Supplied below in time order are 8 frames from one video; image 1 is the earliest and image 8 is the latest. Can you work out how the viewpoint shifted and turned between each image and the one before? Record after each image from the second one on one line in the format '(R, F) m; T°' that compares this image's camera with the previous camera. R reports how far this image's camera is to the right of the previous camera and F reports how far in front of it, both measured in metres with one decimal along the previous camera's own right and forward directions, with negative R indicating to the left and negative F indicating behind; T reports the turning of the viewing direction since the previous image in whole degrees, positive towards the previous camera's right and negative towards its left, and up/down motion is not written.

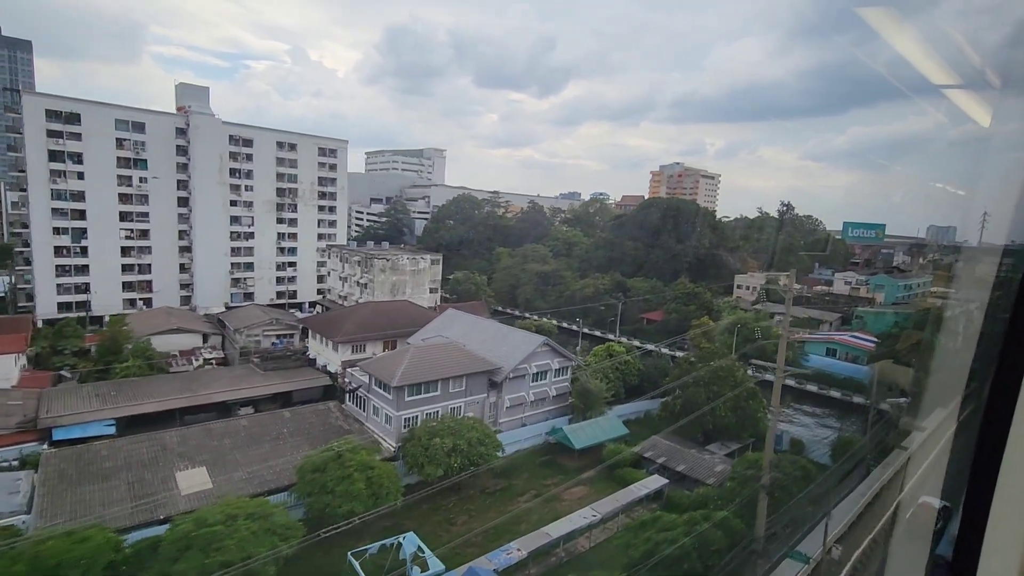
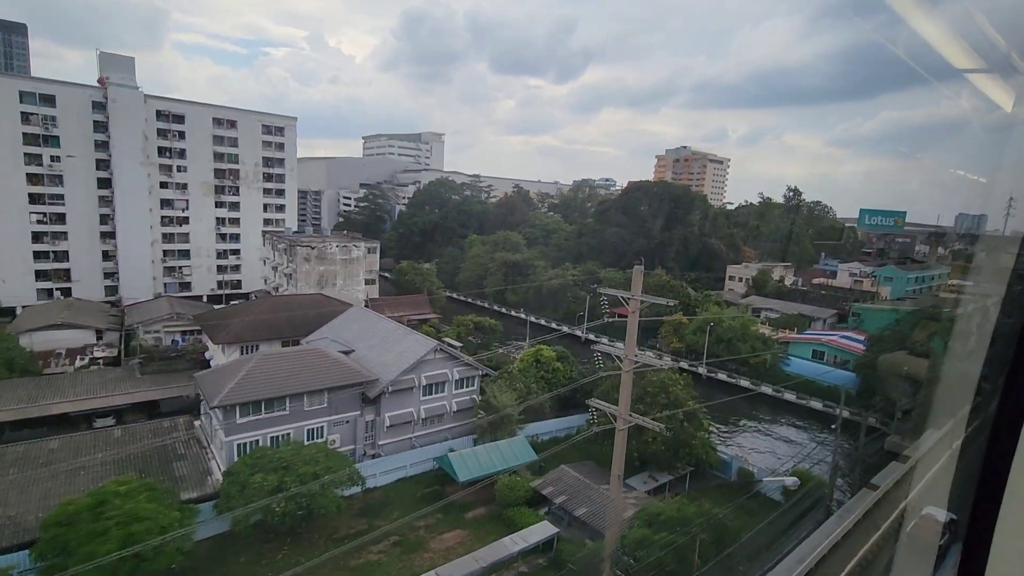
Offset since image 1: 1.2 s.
(+1.1, +0.9) m; -2°
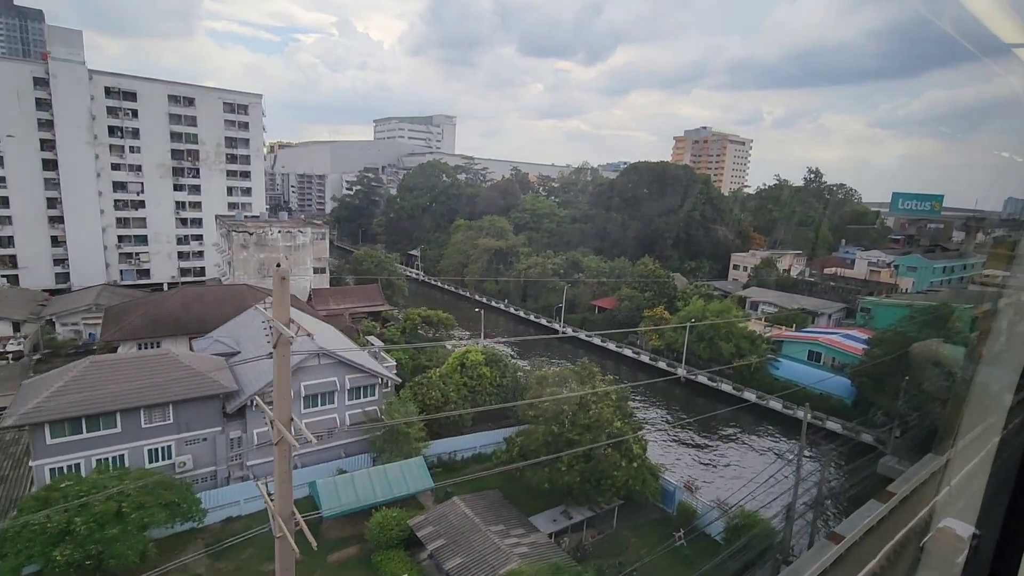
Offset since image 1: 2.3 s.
(+0.9, +0.8) m; -3°
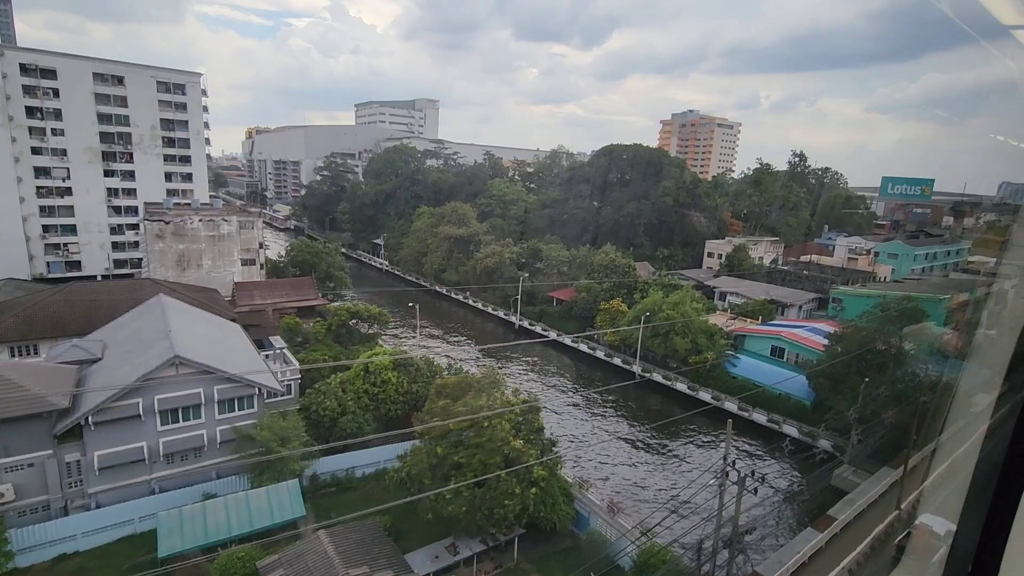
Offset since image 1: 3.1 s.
(+0.7, +0.5) m; 0°
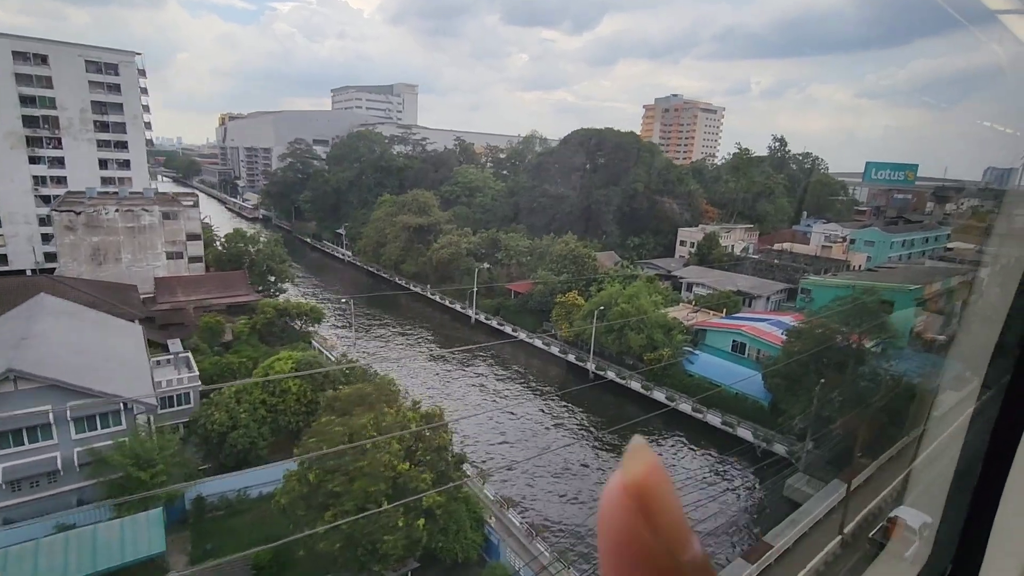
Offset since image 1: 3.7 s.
(+0.5, +0.4) m; +1°
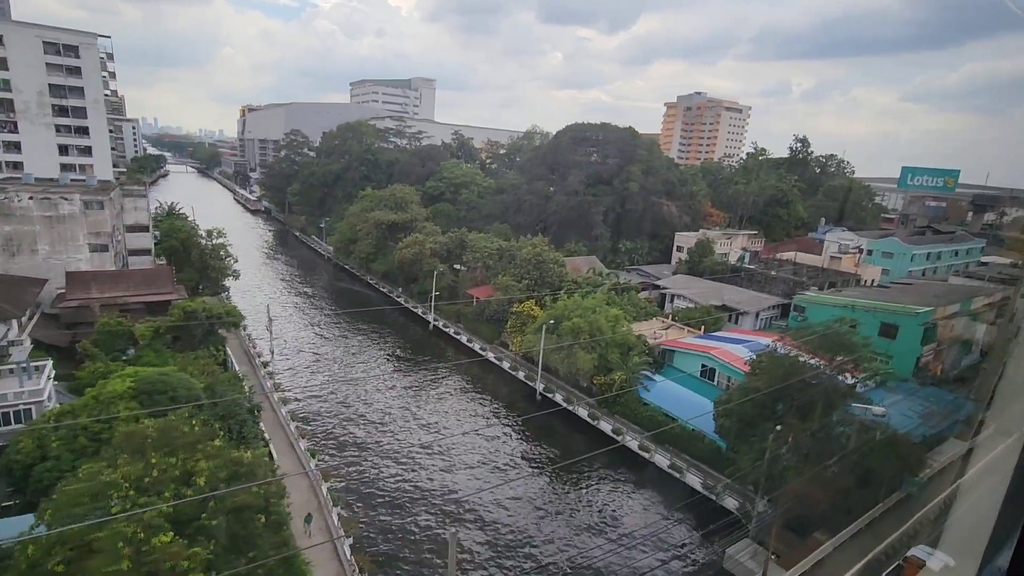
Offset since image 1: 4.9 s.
(+0.9, +0.7) m; -3°
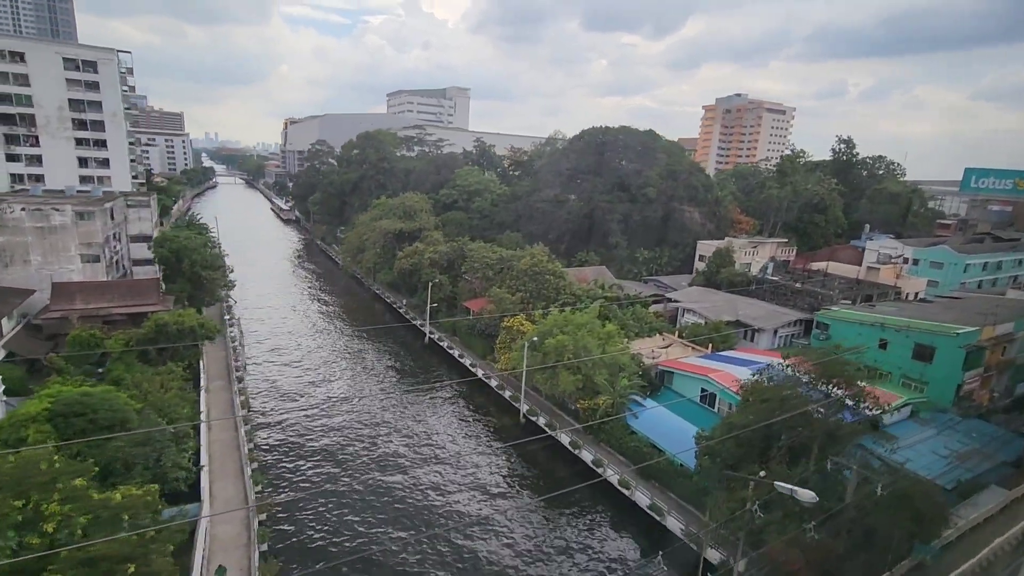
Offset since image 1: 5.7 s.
(+0.6, +0.4) m; -5°
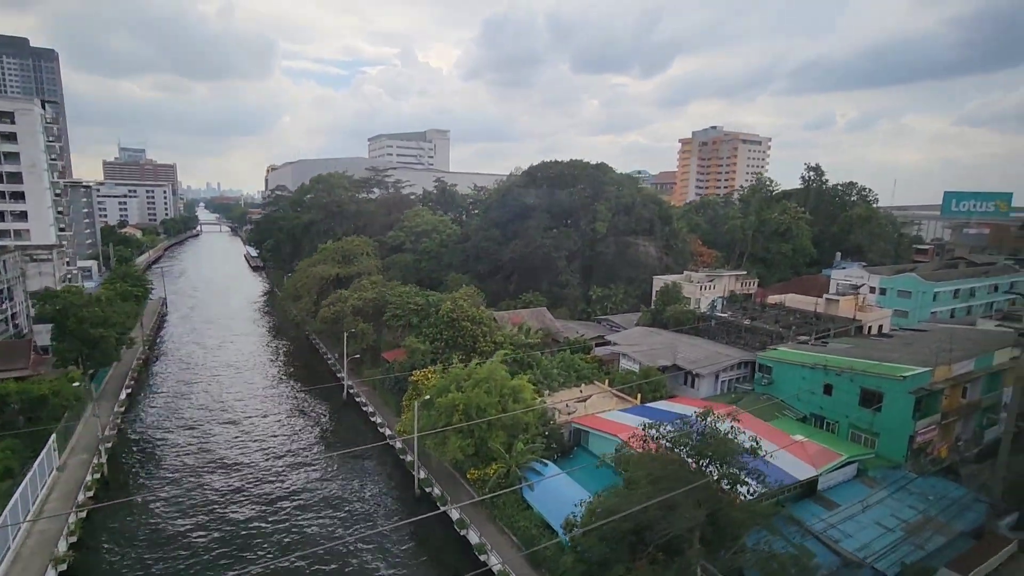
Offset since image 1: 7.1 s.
(+0.9, +0.5) m; 0°
